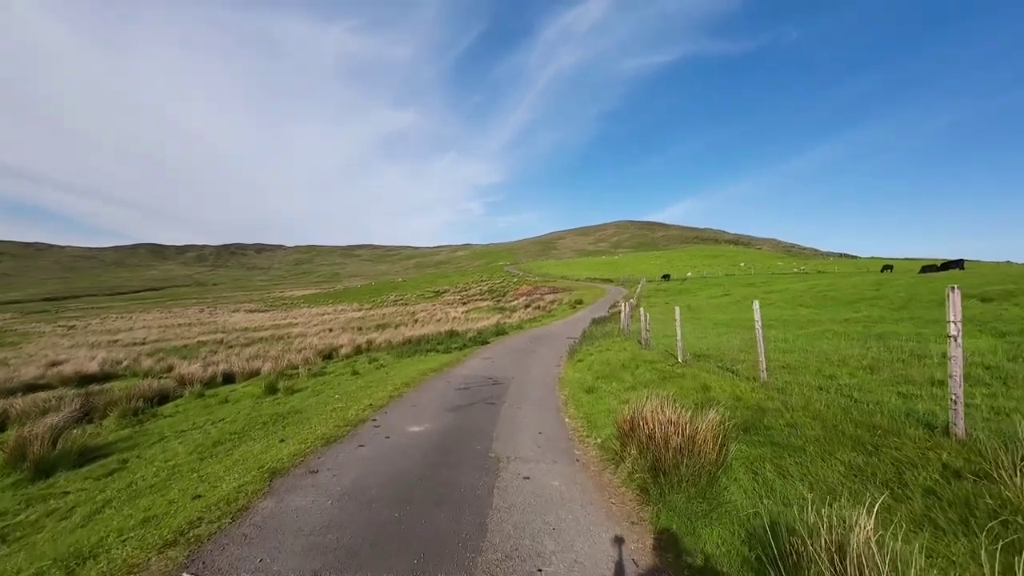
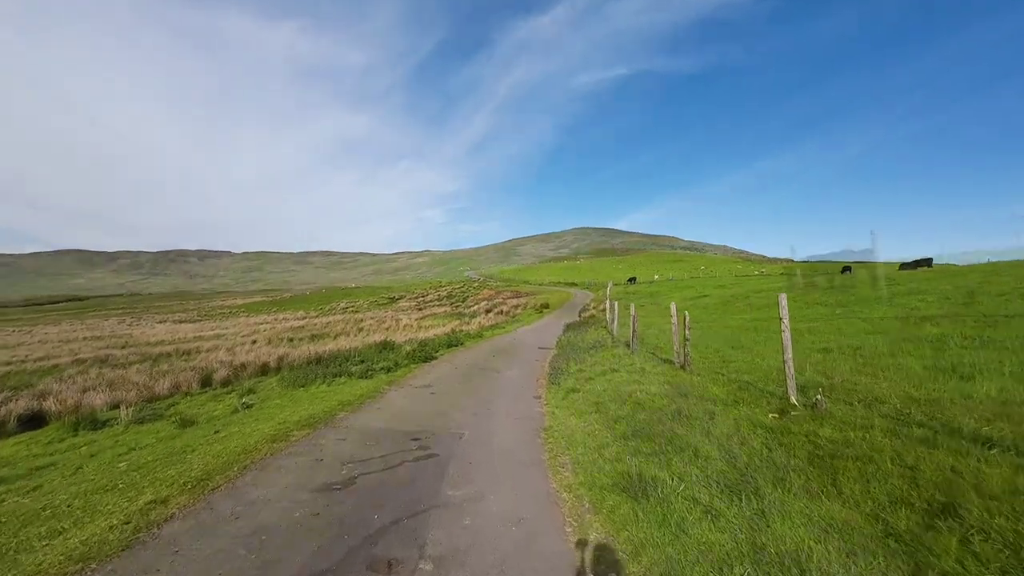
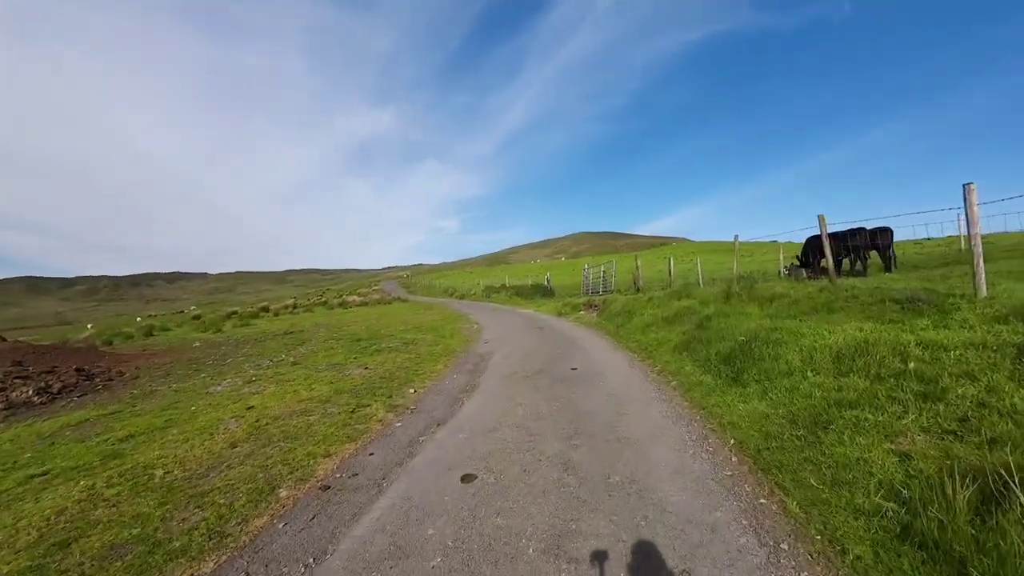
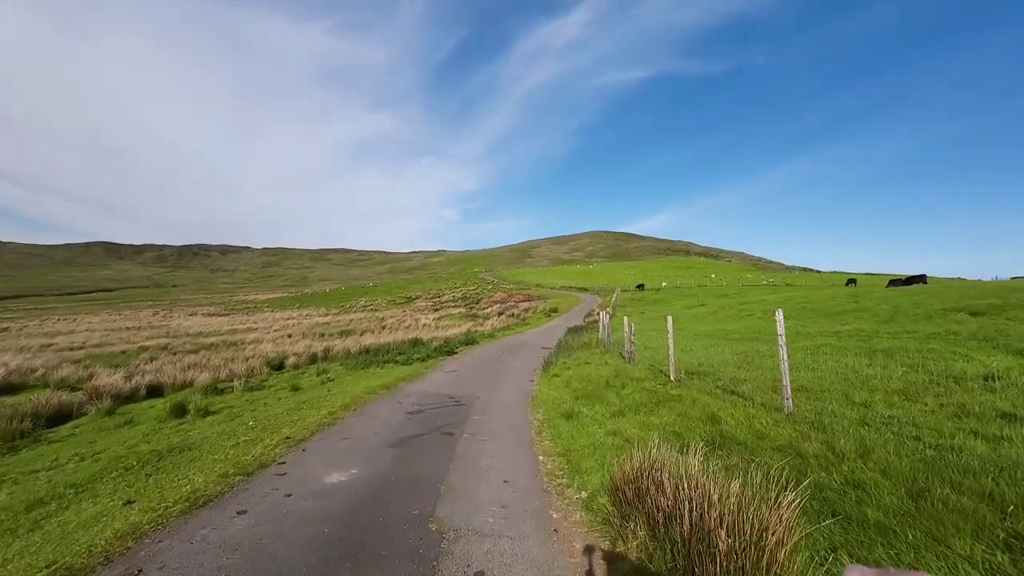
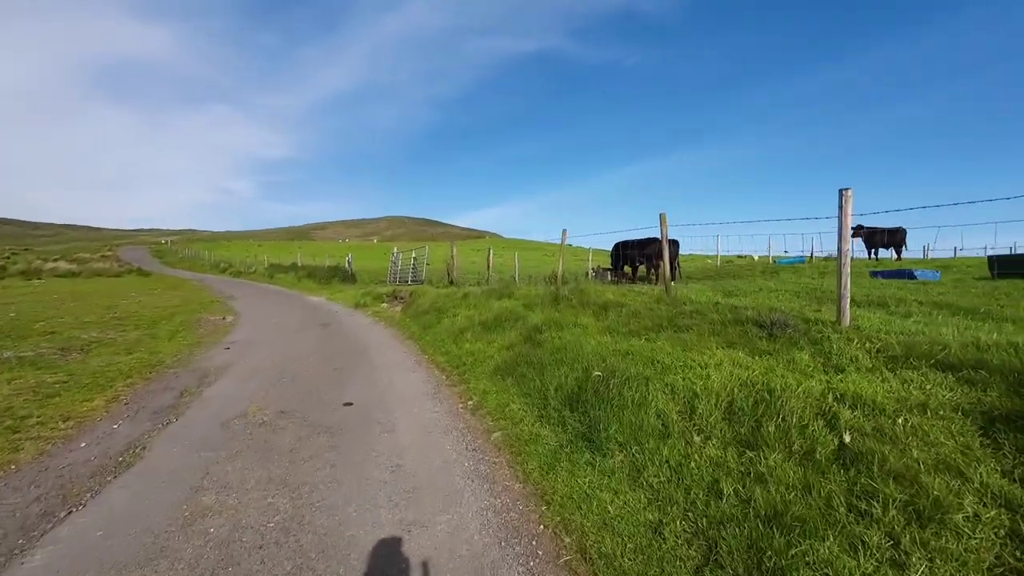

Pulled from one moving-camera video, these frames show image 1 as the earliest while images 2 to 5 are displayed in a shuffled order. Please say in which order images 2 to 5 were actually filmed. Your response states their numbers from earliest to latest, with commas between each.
4, 2, 3, 5
